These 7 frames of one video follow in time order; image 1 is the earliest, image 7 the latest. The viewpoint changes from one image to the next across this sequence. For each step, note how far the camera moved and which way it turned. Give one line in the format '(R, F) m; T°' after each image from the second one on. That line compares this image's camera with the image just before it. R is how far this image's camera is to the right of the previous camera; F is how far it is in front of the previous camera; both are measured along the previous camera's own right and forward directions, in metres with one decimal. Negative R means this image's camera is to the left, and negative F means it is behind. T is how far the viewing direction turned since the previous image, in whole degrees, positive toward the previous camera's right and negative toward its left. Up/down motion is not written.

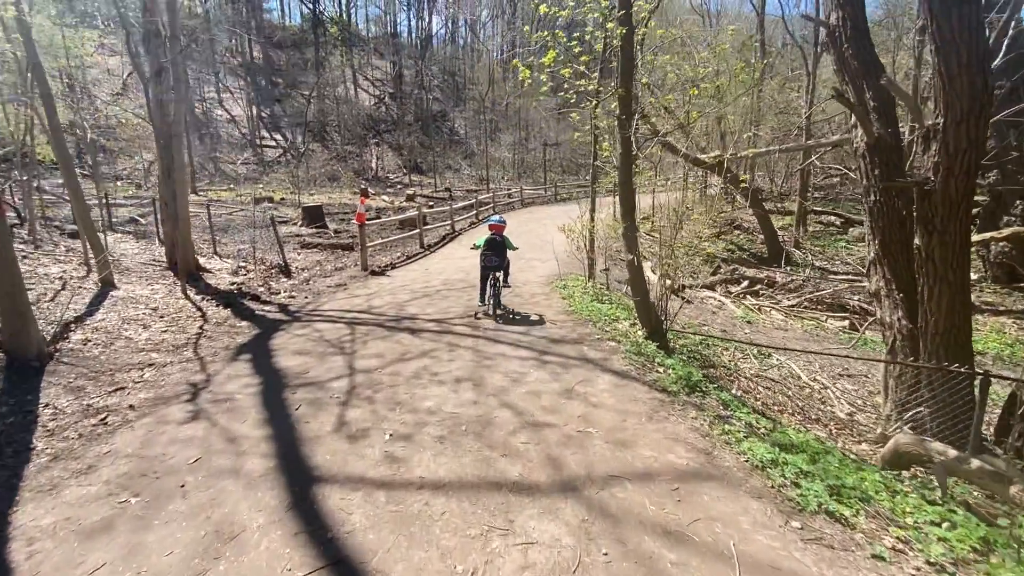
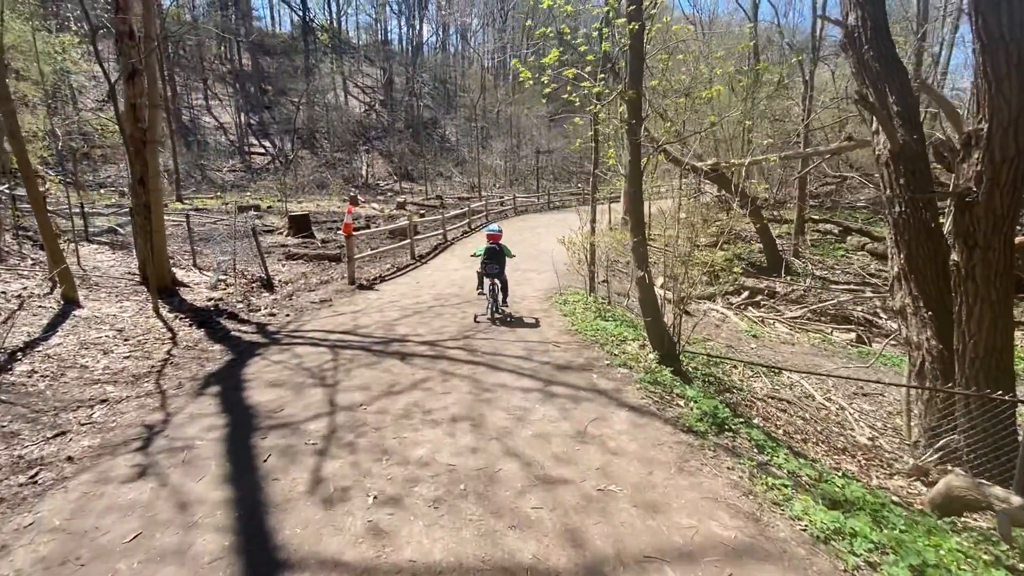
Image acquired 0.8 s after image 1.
(-0.1, +0.4) m; +1°
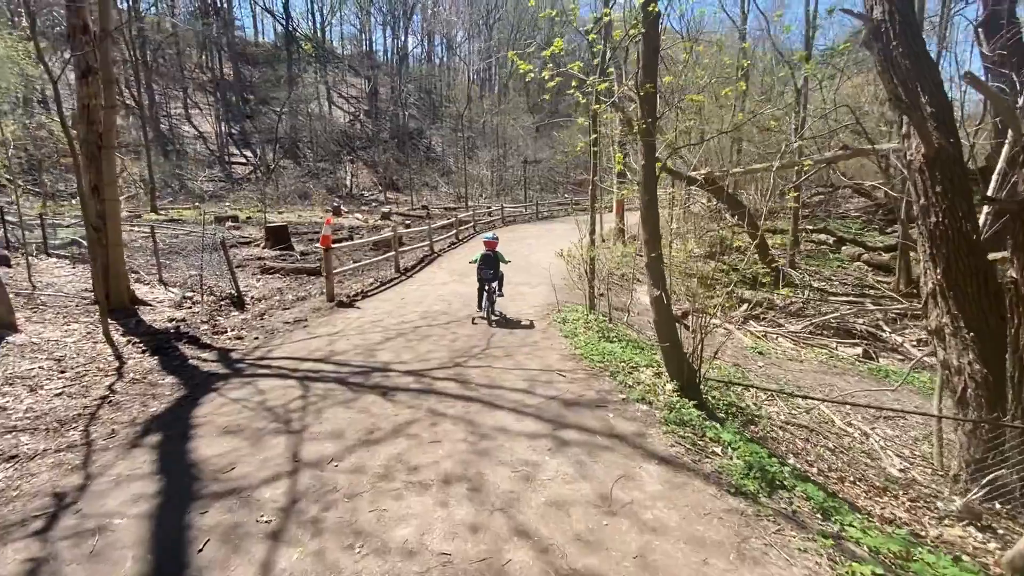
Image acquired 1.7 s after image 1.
(-0.1, +0.6) m; +2°
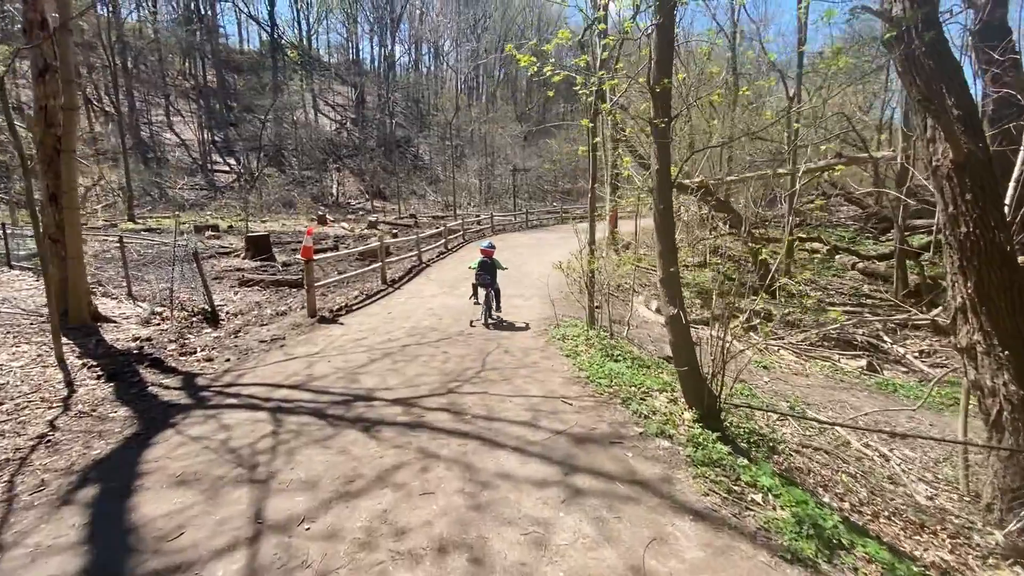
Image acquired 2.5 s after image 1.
(-0.1, +0.4) m; +2°
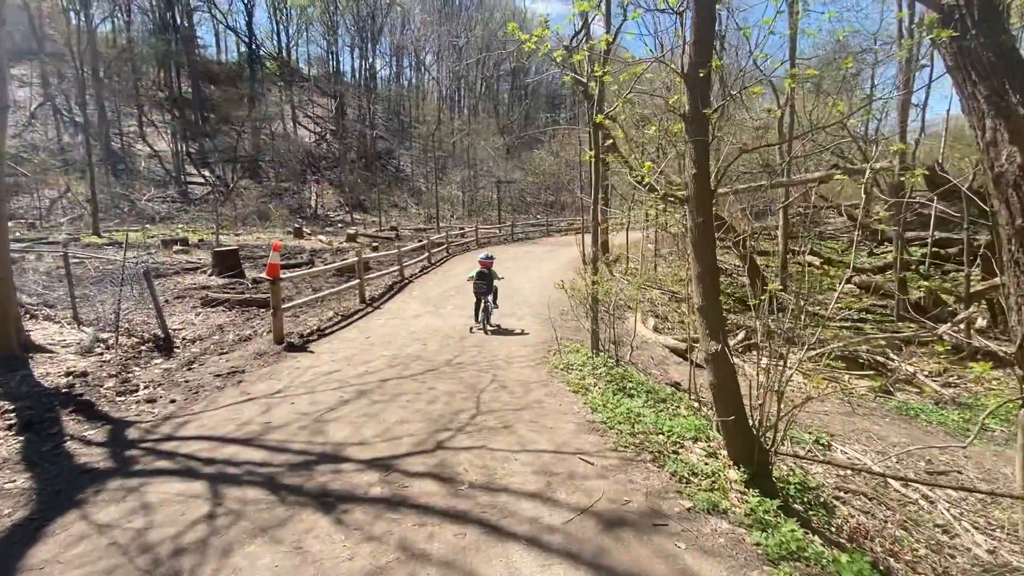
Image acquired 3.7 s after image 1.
(-0.1, +0.7) m; +2°
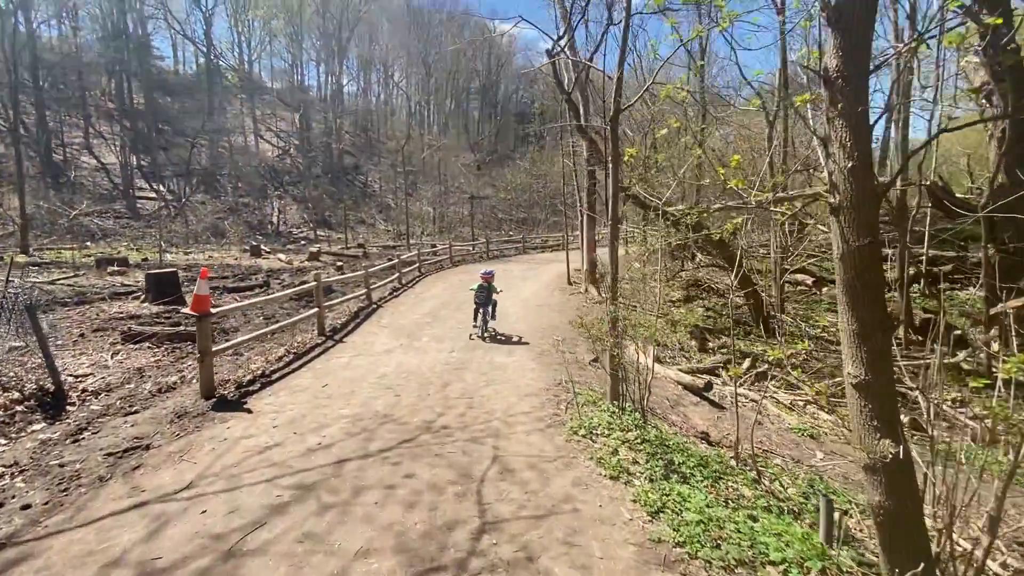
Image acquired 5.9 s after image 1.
(-0.3, +1.2) m; +4°
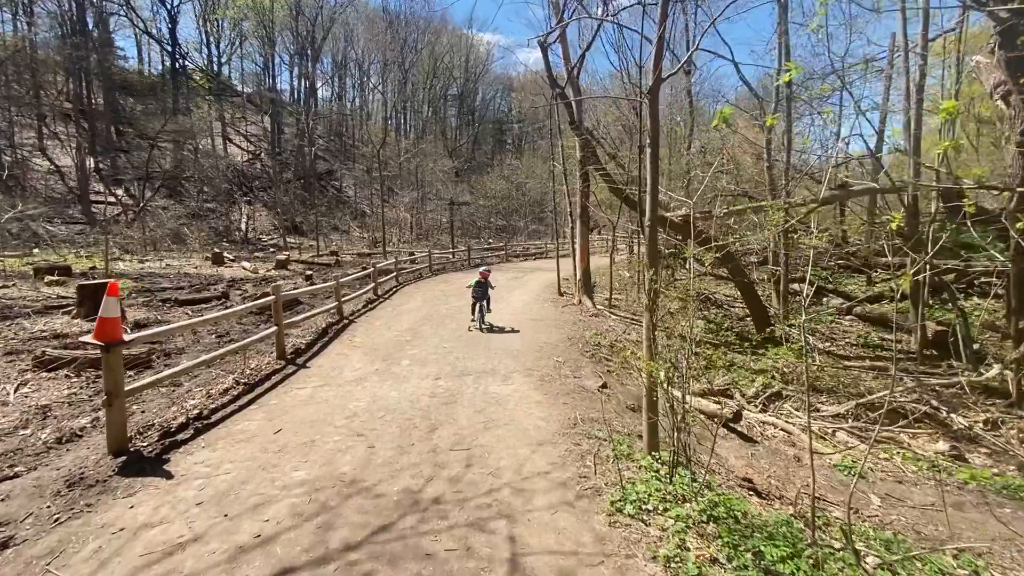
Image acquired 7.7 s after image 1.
(-0.2, +1.0) m; +3°
